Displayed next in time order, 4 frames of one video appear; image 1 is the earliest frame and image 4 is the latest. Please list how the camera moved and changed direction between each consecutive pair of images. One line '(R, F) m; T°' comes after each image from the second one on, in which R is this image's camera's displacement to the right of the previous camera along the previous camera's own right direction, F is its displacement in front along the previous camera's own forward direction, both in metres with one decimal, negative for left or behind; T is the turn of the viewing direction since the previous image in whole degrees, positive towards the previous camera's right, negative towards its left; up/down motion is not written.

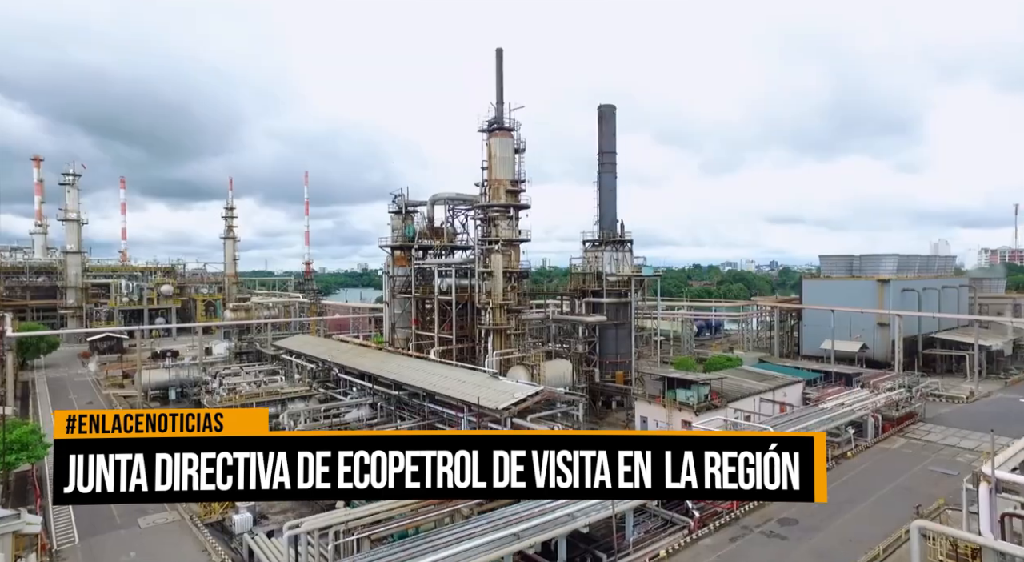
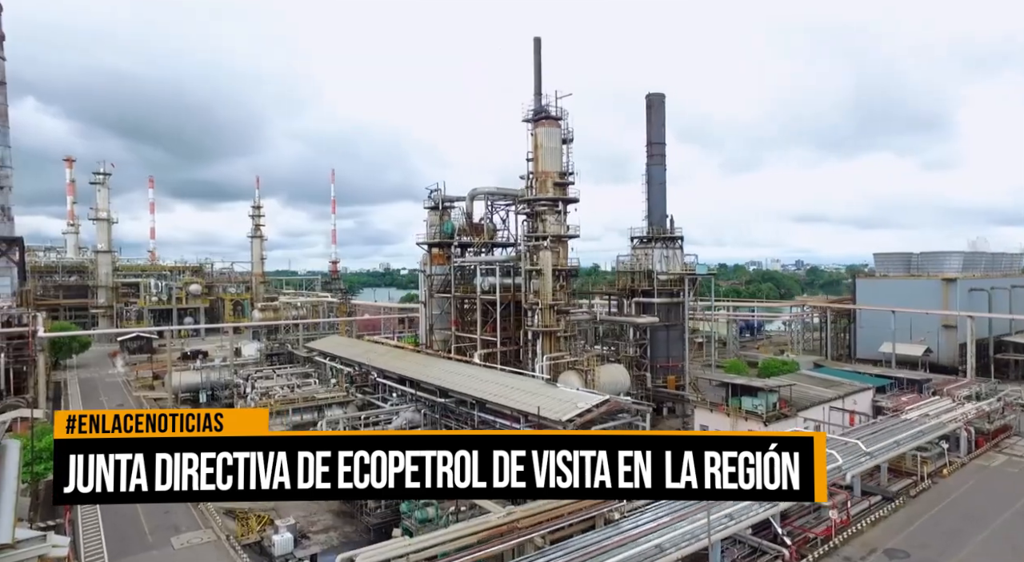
(-1.3, +1.8) m; -2°
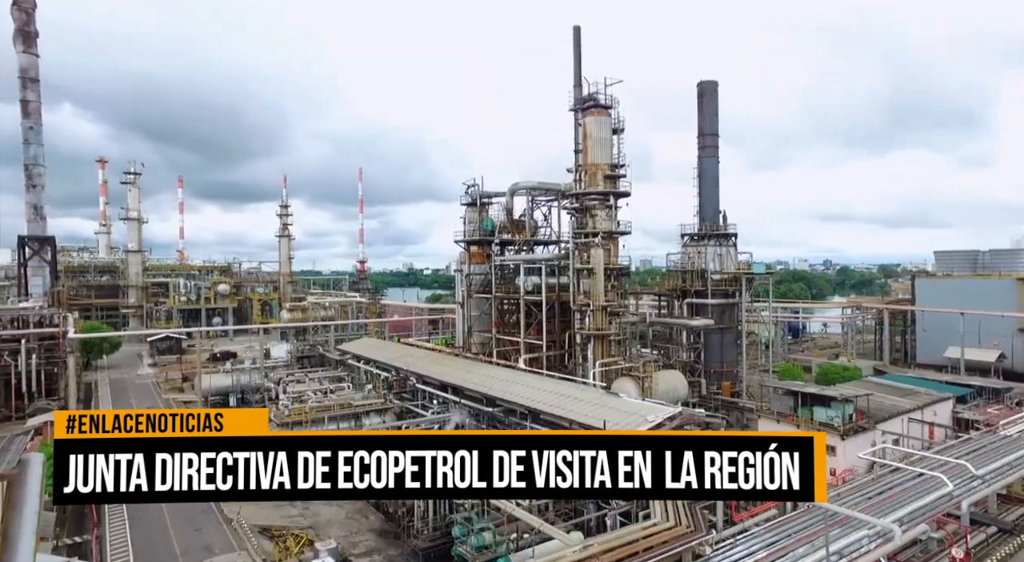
(-1.1, +1.8) m; -2°
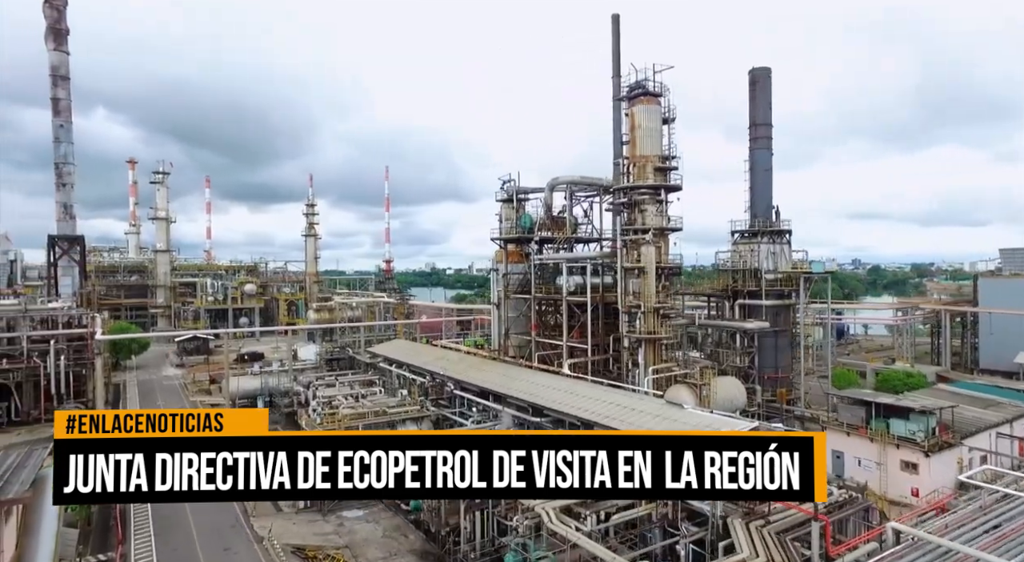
(-0.9, +1.6) m; -2°
